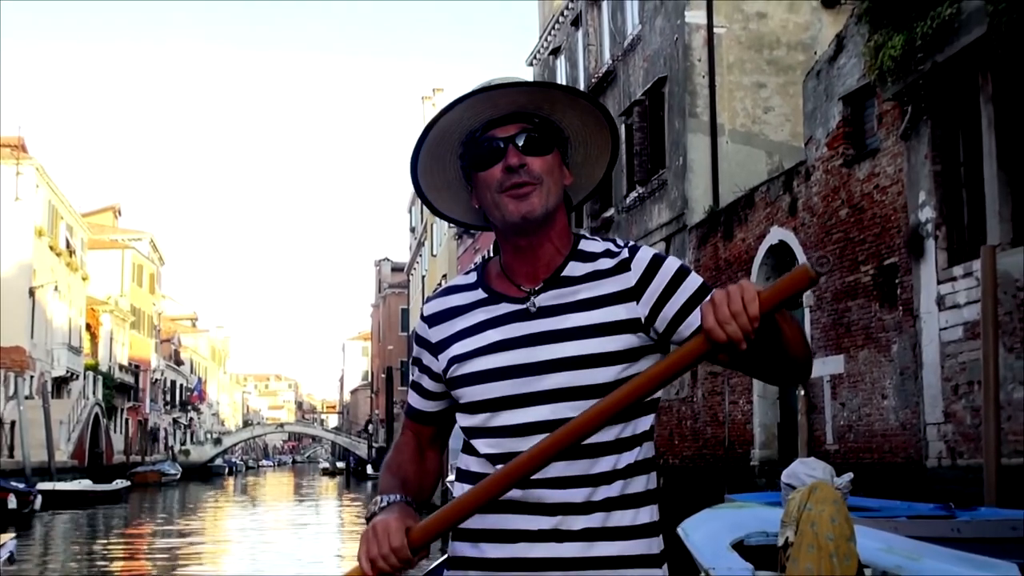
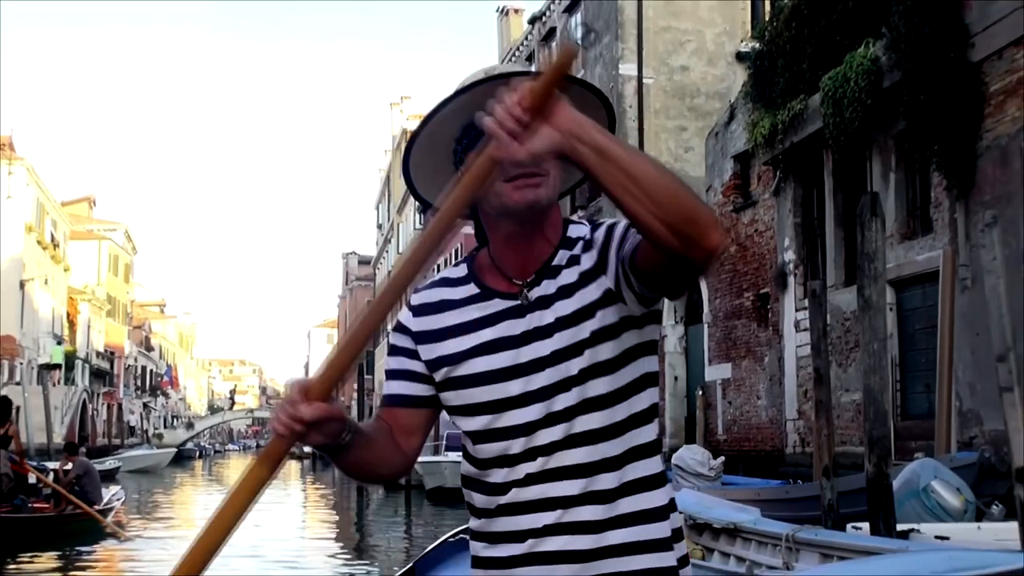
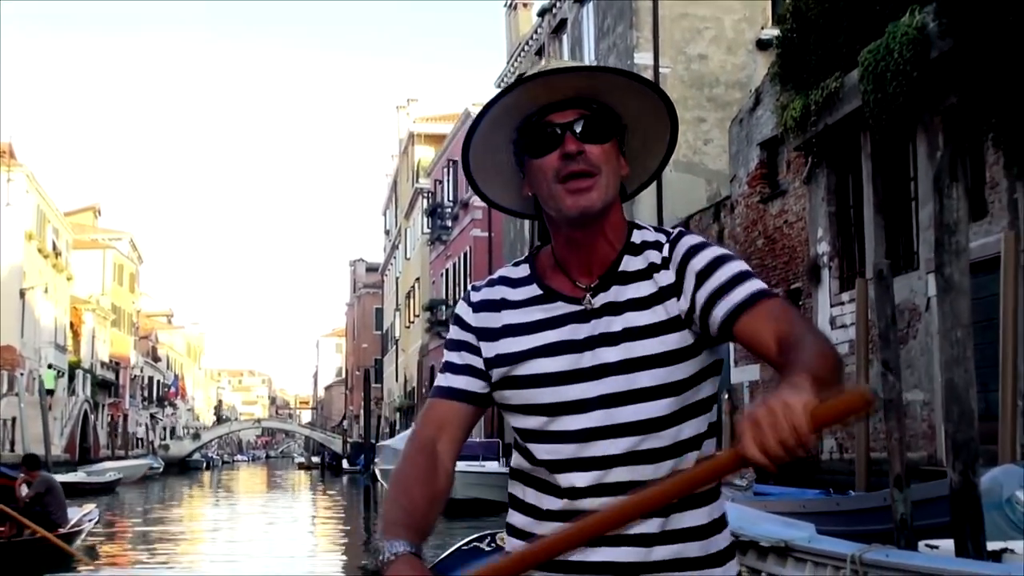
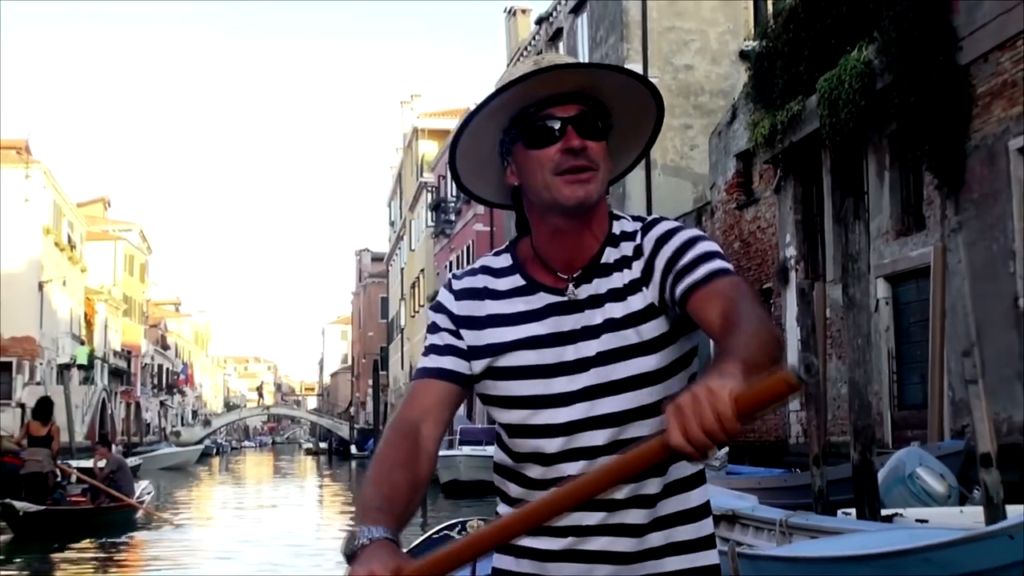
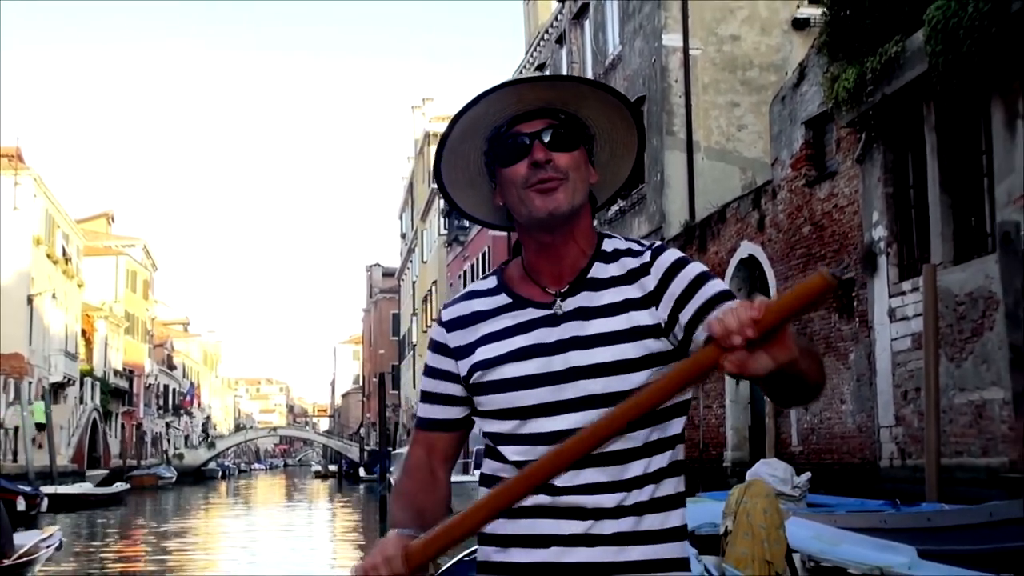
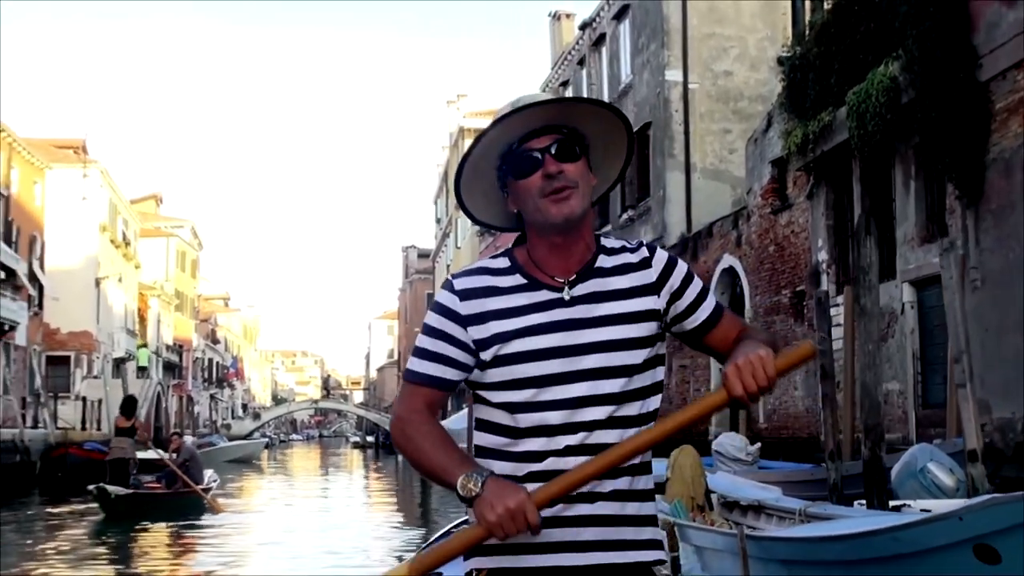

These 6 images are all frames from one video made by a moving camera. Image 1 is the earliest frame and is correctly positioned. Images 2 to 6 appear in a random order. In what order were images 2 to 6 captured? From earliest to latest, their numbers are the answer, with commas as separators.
5, 3, 2, 4, 6
